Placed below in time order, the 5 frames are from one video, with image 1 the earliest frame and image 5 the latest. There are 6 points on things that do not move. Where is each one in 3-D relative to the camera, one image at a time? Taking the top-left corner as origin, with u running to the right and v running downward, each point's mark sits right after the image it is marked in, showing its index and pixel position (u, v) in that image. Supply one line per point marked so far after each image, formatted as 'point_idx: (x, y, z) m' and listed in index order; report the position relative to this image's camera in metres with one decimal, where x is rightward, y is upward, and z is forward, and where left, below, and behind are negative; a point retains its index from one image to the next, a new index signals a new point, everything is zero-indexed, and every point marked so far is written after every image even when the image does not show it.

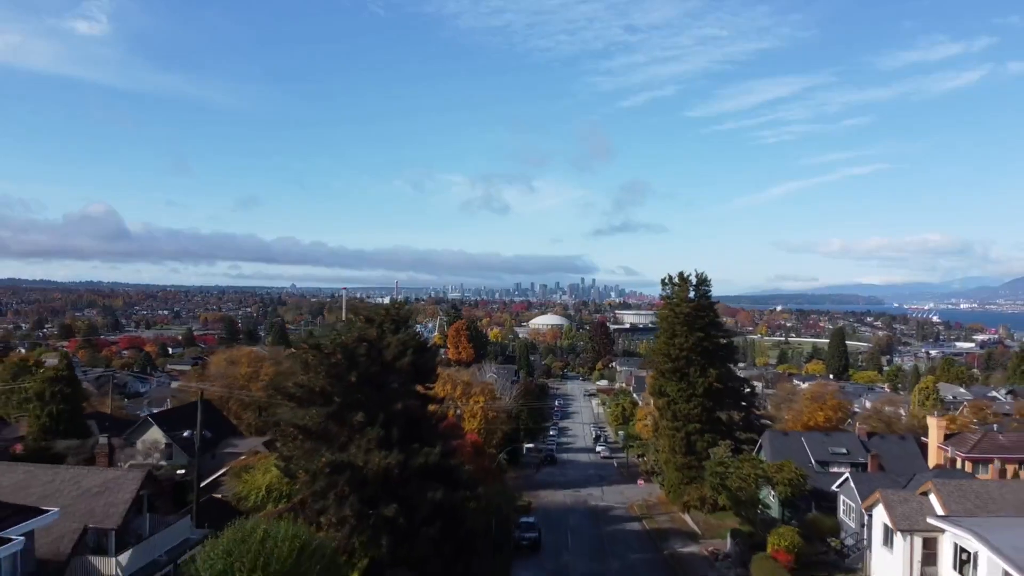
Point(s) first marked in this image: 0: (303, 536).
0: (-4.9, -5.8, +18.6) m
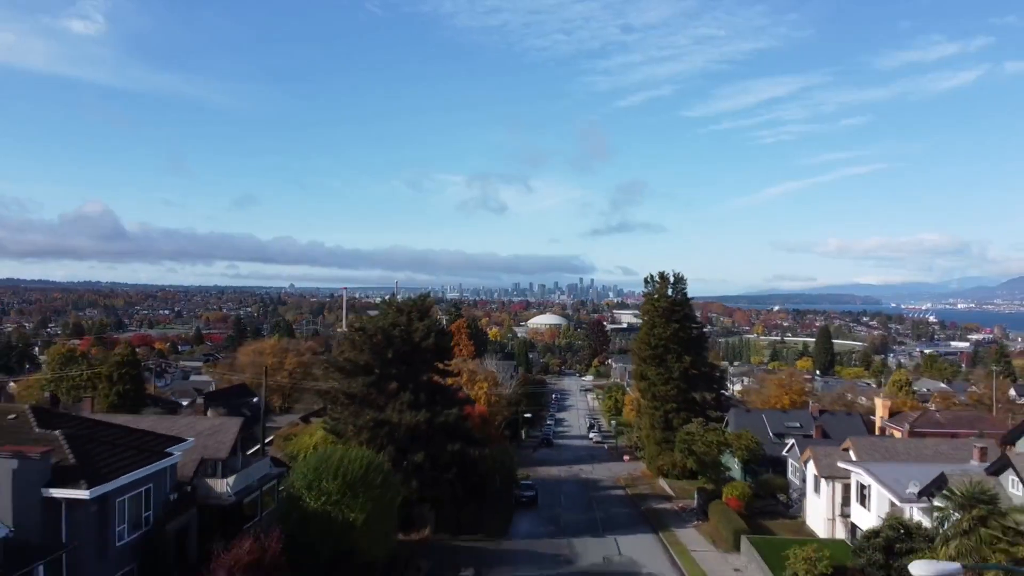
0: (-4.8, -5.7, +25.8) m
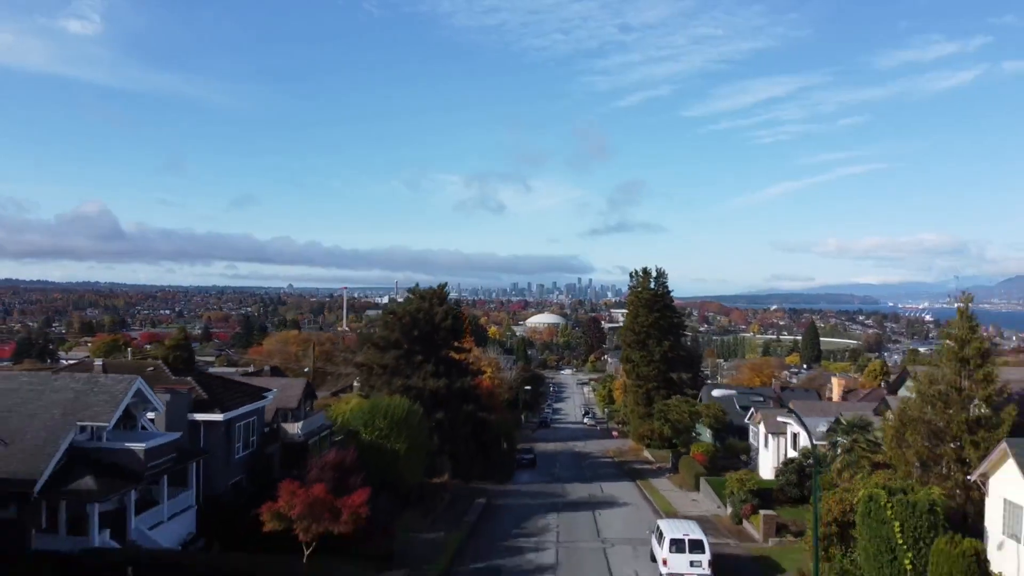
0: (-4.6, -5.1, +33.9) m
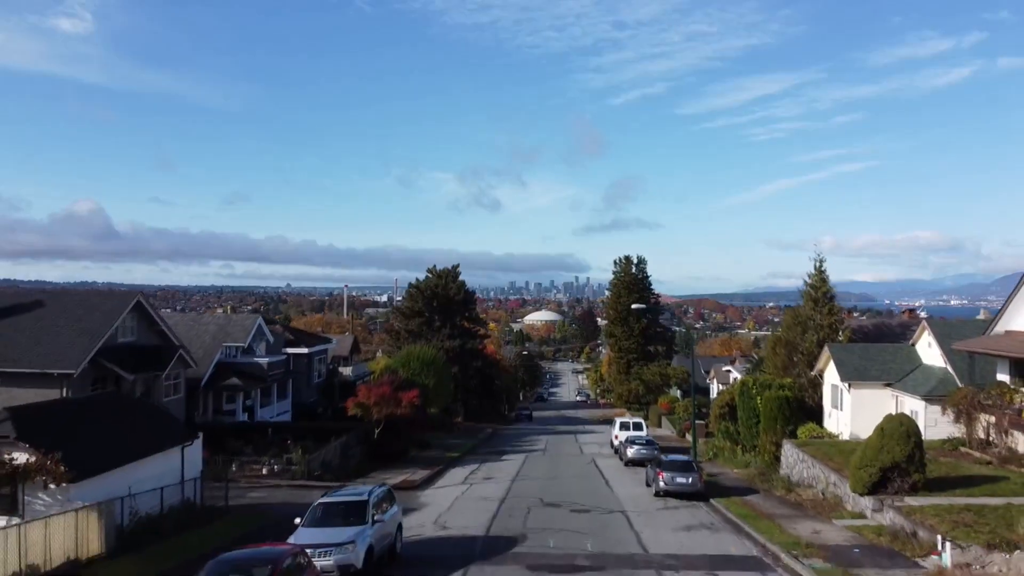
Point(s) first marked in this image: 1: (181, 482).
0: (-4.5, -3.7, +44.4) m
1: (-6.9, -4.0, +16.4) m
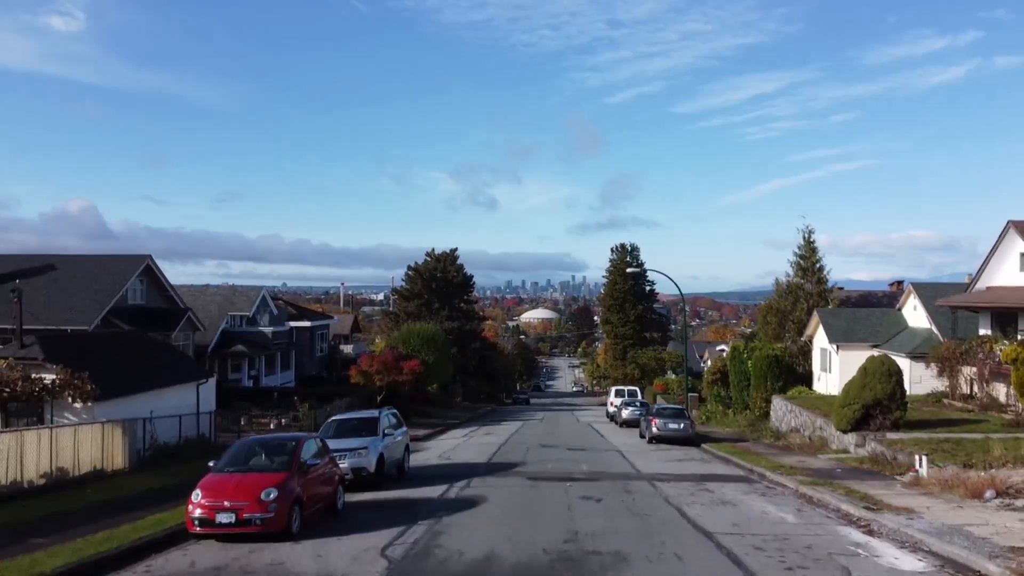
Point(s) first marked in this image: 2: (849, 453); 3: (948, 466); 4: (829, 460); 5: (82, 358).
0: (-4.6, -2.5, +45.2) m
1: (-6.9, -2.8, +17.2) m
2: (+7.7, -3.7, +18.0) m
3: (+7.8, -3.2, +14.2) m
4: (+6.6, -3.6, +16.6) m
5: (-8.0, -1.3, +14.7) m
